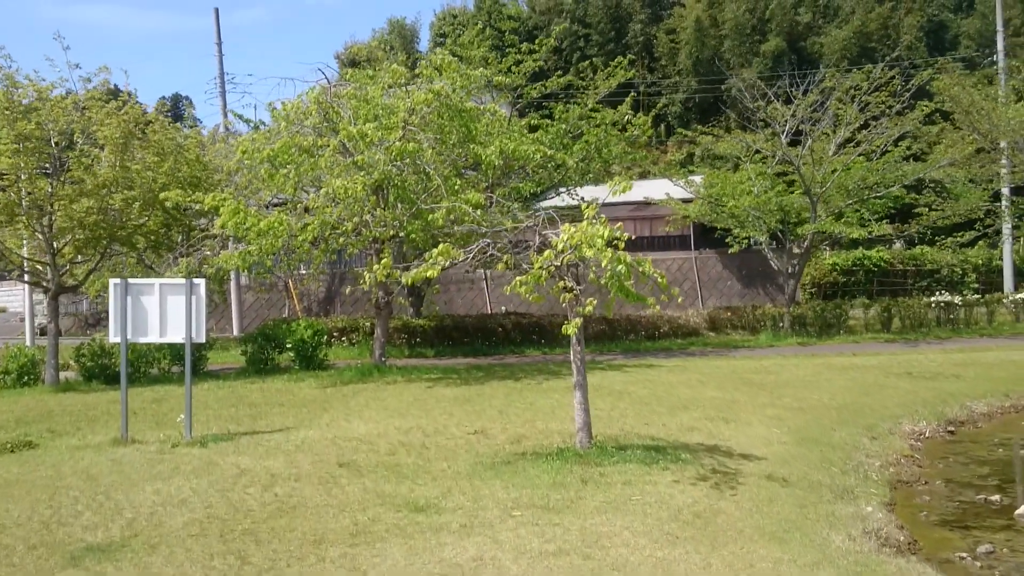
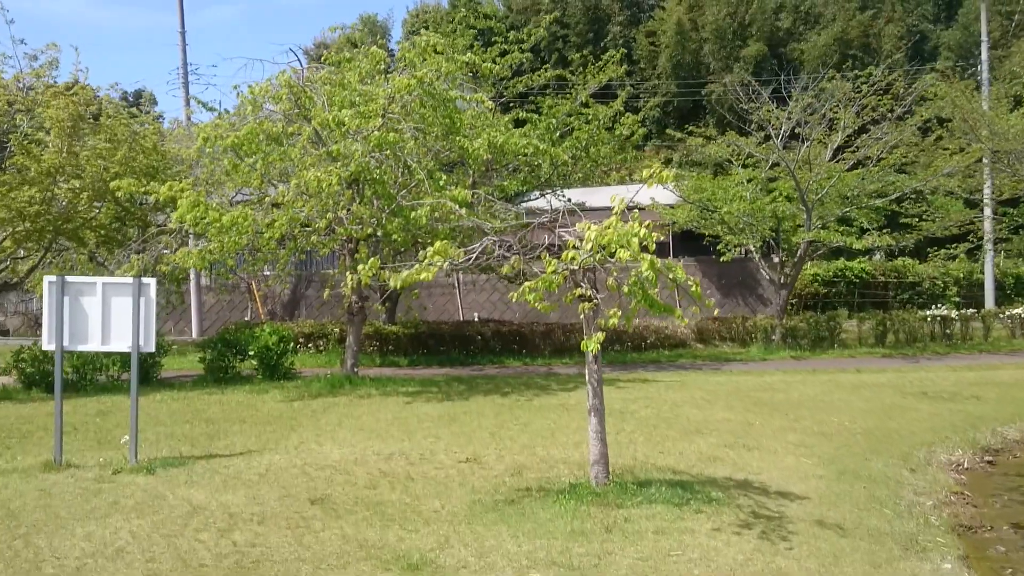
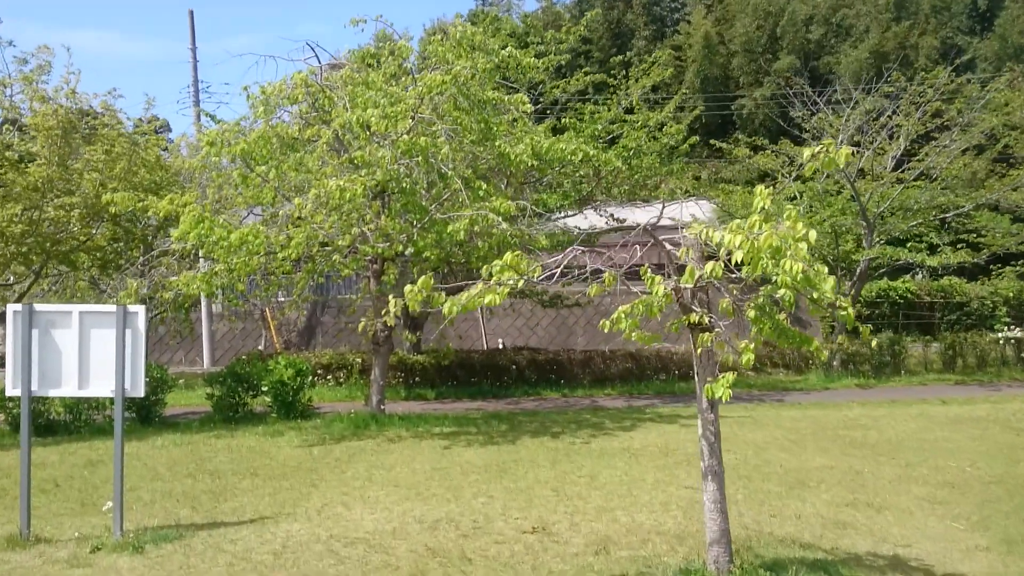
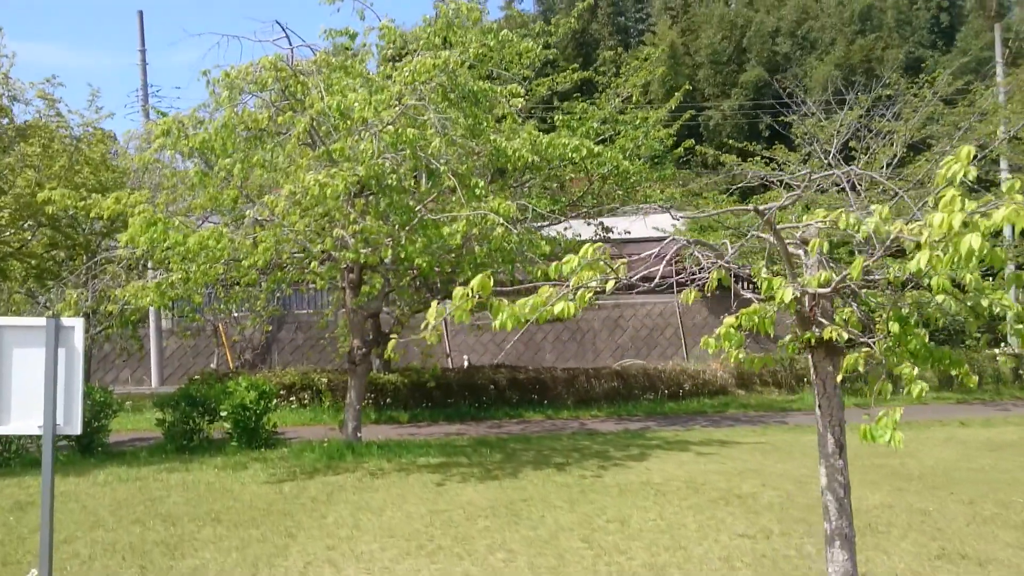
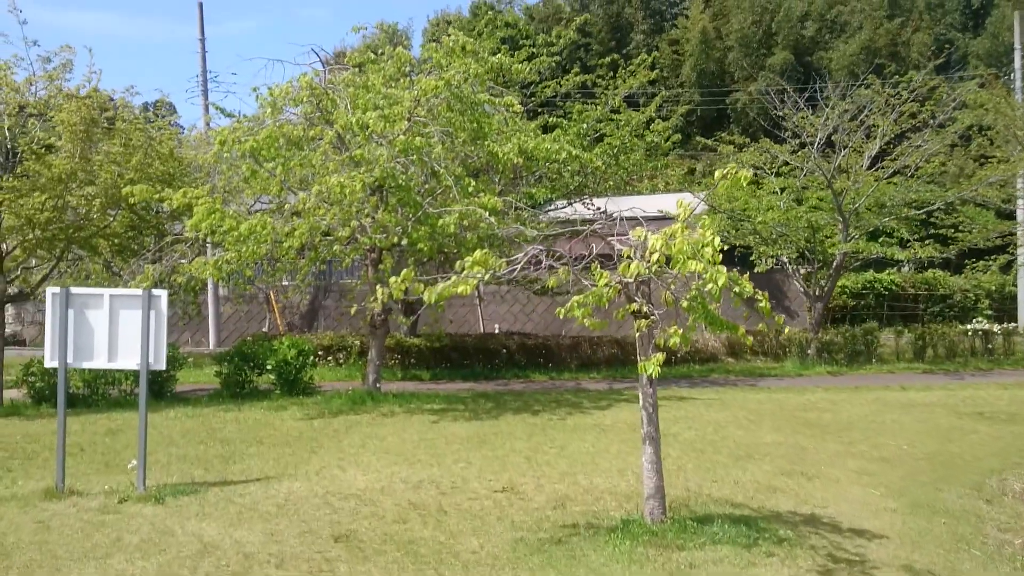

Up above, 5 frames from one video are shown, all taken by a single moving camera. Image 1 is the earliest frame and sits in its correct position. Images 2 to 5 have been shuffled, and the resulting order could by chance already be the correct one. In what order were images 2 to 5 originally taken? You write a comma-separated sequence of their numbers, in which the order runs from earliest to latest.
2, 5, 3, 4
